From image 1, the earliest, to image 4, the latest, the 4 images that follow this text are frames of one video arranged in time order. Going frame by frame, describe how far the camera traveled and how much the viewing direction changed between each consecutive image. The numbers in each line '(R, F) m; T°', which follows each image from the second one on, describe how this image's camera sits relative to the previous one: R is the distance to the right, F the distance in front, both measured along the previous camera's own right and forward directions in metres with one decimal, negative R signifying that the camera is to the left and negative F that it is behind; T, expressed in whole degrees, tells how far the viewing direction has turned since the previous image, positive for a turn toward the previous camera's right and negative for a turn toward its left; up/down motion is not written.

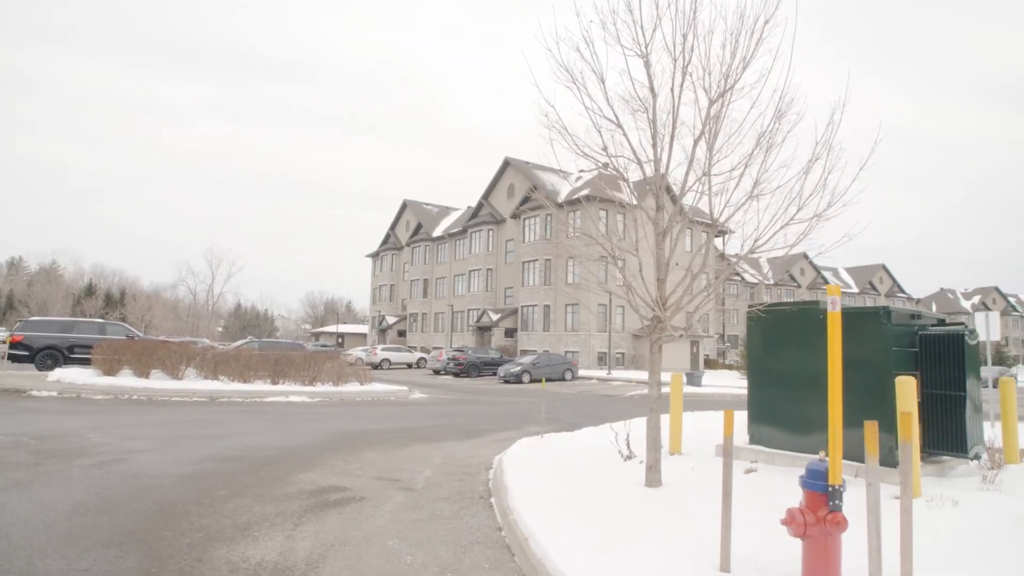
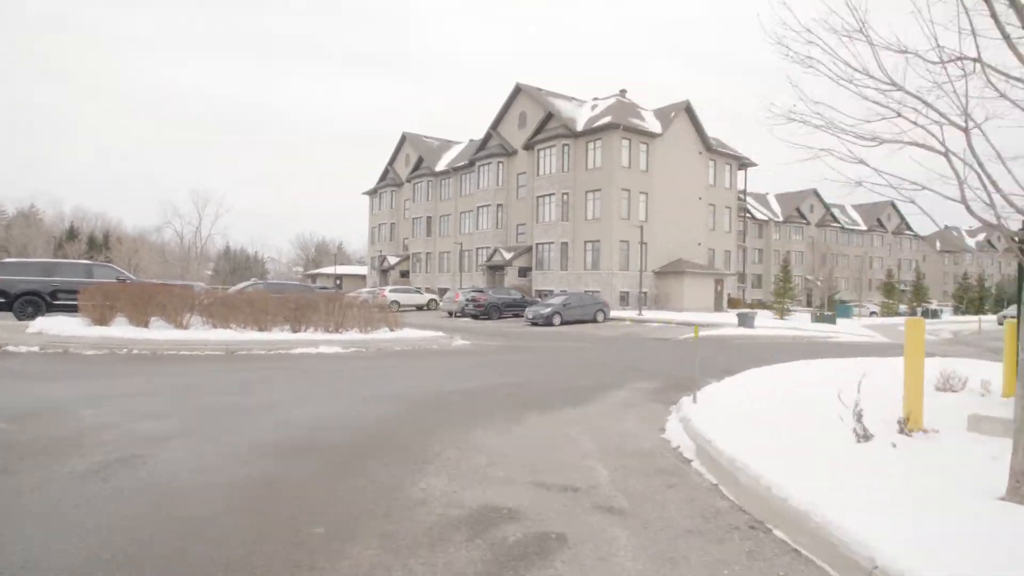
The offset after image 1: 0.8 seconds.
(-1.7, +2.6) m; +1°
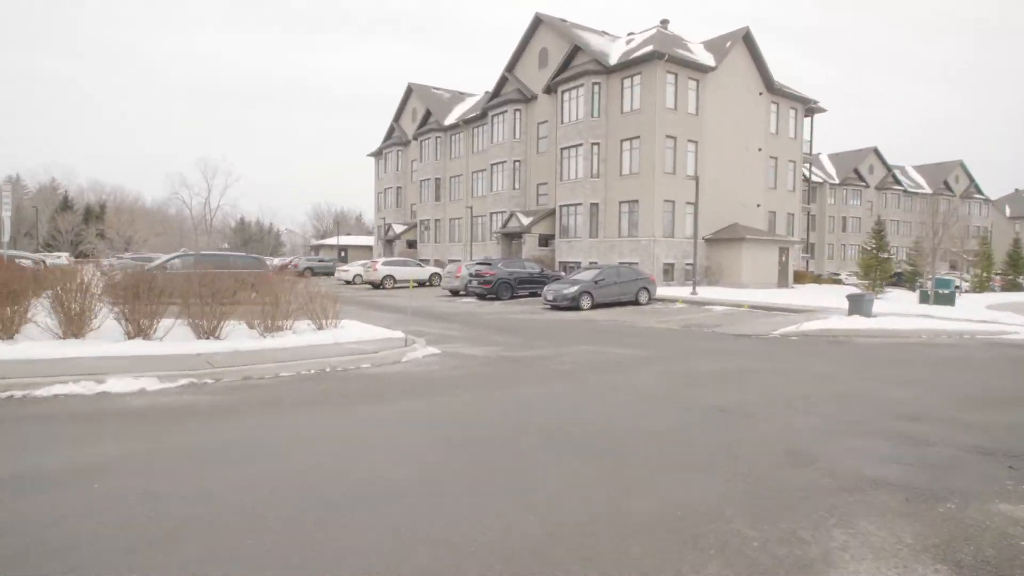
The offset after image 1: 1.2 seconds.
(+0.4, +7.1) m; -2°
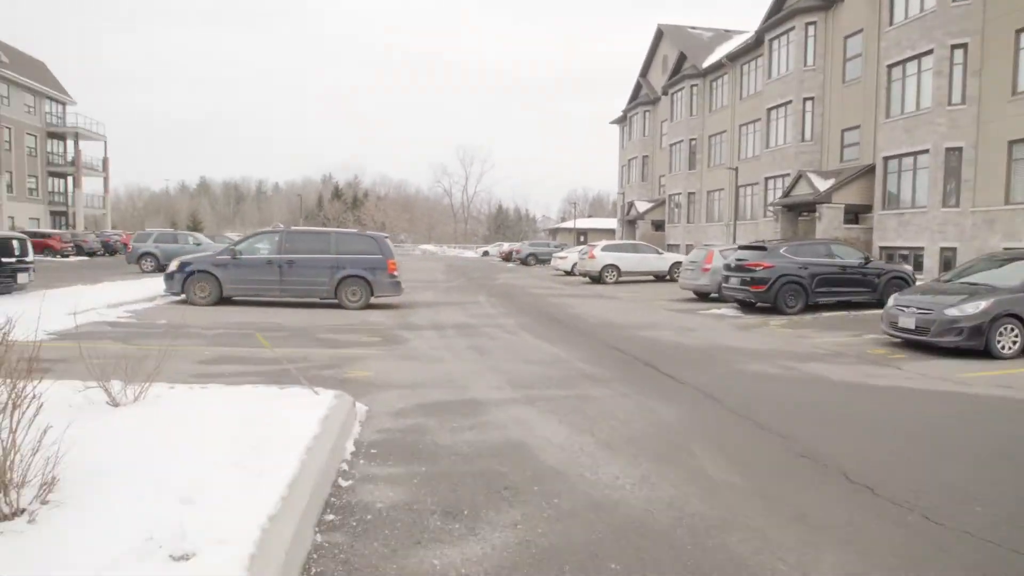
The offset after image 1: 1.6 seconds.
(-0.4, +10.0) m; -23°
